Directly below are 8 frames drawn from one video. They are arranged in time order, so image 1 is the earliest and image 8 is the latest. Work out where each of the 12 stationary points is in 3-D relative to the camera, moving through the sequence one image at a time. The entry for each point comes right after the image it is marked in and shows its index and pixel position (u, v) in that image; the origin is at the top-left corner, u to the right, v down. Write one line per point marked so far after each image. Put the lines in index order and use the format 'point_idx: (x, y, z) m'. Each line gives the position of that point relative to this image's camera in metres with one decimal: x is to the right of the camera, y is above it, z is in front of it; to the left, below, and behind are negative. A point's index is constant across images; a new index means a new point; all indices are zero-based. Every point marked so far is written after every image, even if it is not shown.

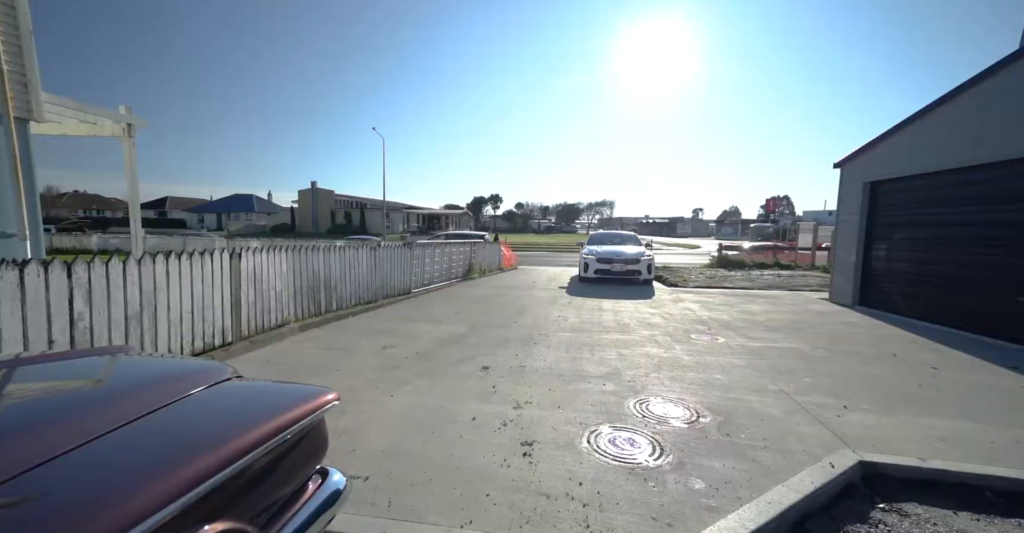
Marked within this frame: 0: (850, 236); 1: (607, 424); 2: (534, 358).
0: (+7.6, +0.6, +8.6) m
1: (+0.8, -1.3, +3.2) m
2: (+0.3, -1.1, +4.9) m
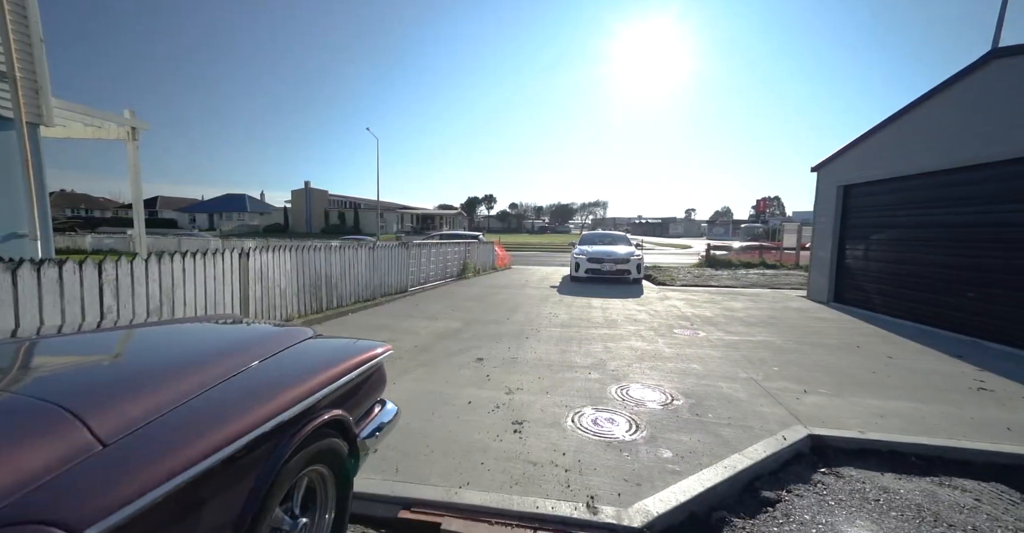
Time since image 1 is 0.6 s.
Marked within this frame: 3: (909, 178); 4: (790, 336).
0: (+7.4, +0.6, +9.1) m
1: (+0.7, -1.3, +3.6) m
2: (+0.2, -1.1, +5.2) m
3: (+6.8, +1.4, +6.3) m
4: (+4.4, -1.1, +6.3) m
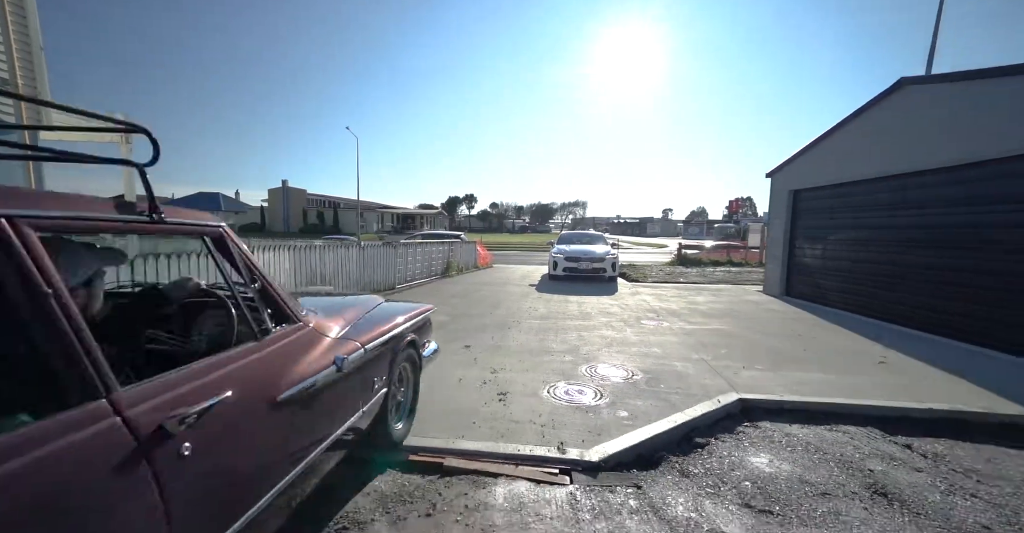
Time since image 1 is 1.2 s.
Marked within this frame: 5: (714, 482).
0: (+7.0, +0.7, +10.0) m
1: (+0.5, -1.2, +4.2) m
2: (-0.1, -1.1, +5.9) m
3: (+6.5, +1.5, +7.2) m
4: (+4.1, -1.0, +7.1) m
5: (+1.3, -1.4, +2.5) m
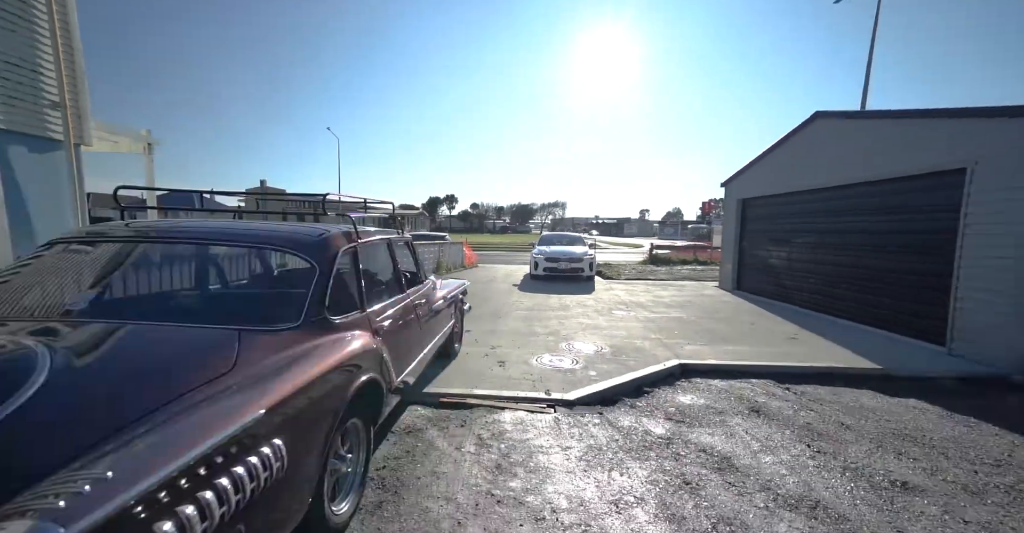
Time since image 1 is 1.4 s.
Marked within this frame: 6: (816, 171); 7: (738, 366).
0: (+6.6, +0.8, +11.5) m
1: (+0.5, -1.2, +5.4) m
2: (-0.2, -1.0, +7.0) m
3: (+6.3, +1.6, +8.7) m
4: (+3.9, -1.0, +8.5) m
5: (+1.3, -1.4, +3.7) m
6: (+6.4, +2.0, +8.3) m
7: (+2.8, -1.2, +4.8) m
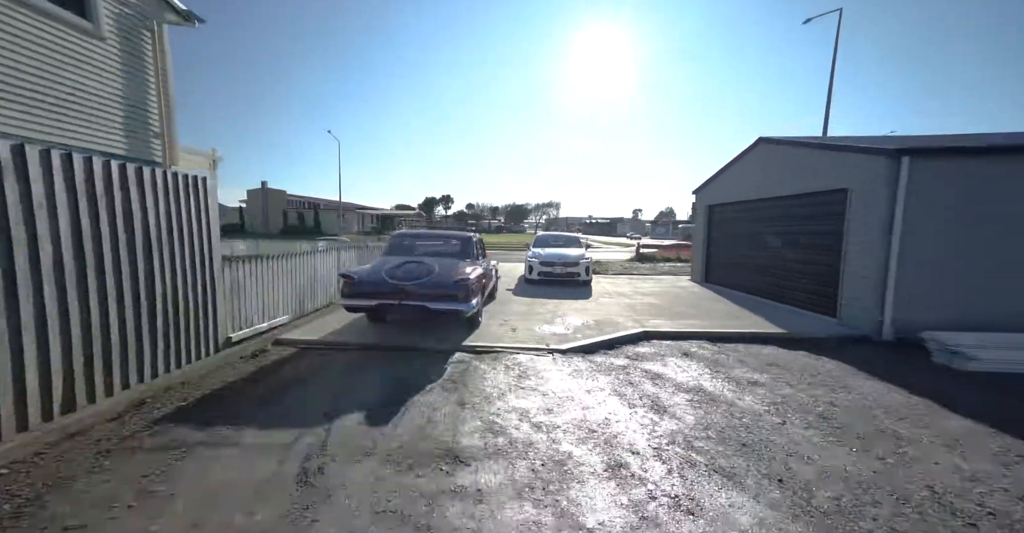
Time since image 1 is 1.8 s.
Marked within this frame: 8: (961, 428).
0: (+6.7, +0.9, +13.5) m
1: (+0.6, -1.1, +7.3) m
2: (-0.1, -0.9, +8.9) m
3: (+6.4, +1.7, +10.6) m
4: (+4.0, -0.9, +10.4) m
5: (+1.5, -1.2, +5.6) m
6: (+6.5, +2.1, +10.2) m
7: (+2.9, -1.1, +6.7) m
8: (+3.7, -1.3, +3.2) m
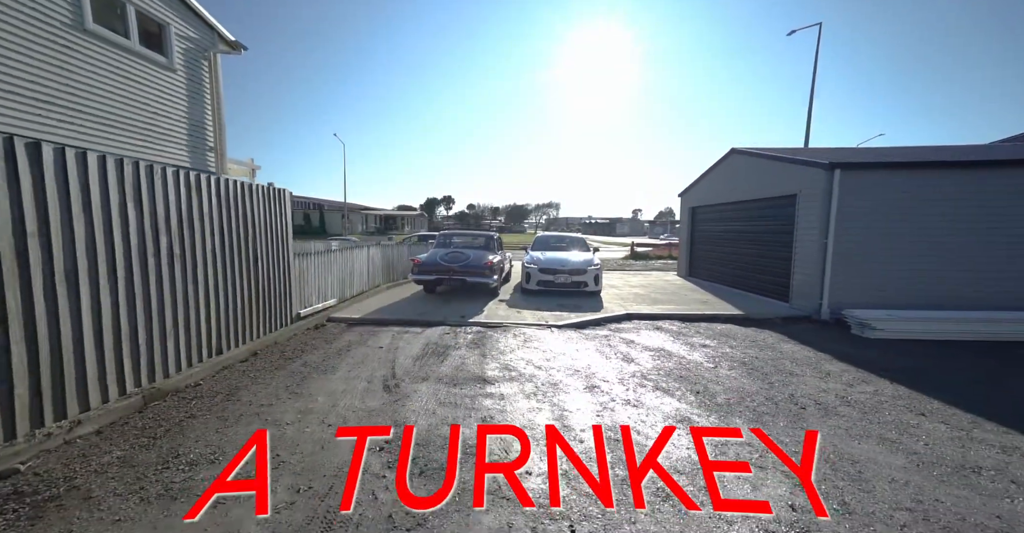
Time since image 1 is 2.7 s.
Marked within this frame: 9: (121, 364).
0: (+6.8, +1.0, +14.8) m
1: (+0.7, -1.0, +8.6) m
2: (0.0, -0.8, +10.2) m
3: (+6.5, +1.8, +12.0) m
4: (+4.1, -0.7, +11.7) m
5: (+1.6, -1.1, +7.0) m
6: (+6.6, +2.3, +11.6) m
7: (+3.1, -1.0, +8.1) m
8: (+3.8, -1.2, +4.6) m
9: (-3.2, -0.8, +3.3) m
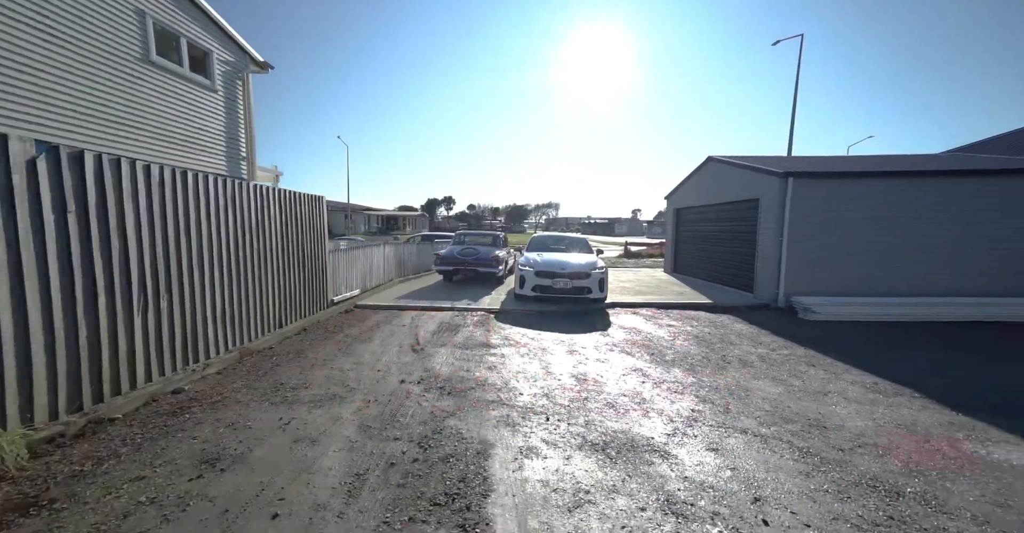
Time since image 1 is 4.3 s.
0: (+6.8, +1.2, +16.0) m
1: (+0.7, -0.8, +9.8) m
2: (0.0, -0.7, +11.4) m
3: (+6.4, +1.9, +13.2) m
4: (+4.1, -0.6, +12.9) m
5: (+1.6, -1.0, +8.1) m
6: (+6.6, +2.4, +12.8) m
7: (+3.0, -0.8, +9.3) m
8: (+3.8, -1.1, +5.8) m
9: (-3.2, -0.7, +4.4) m
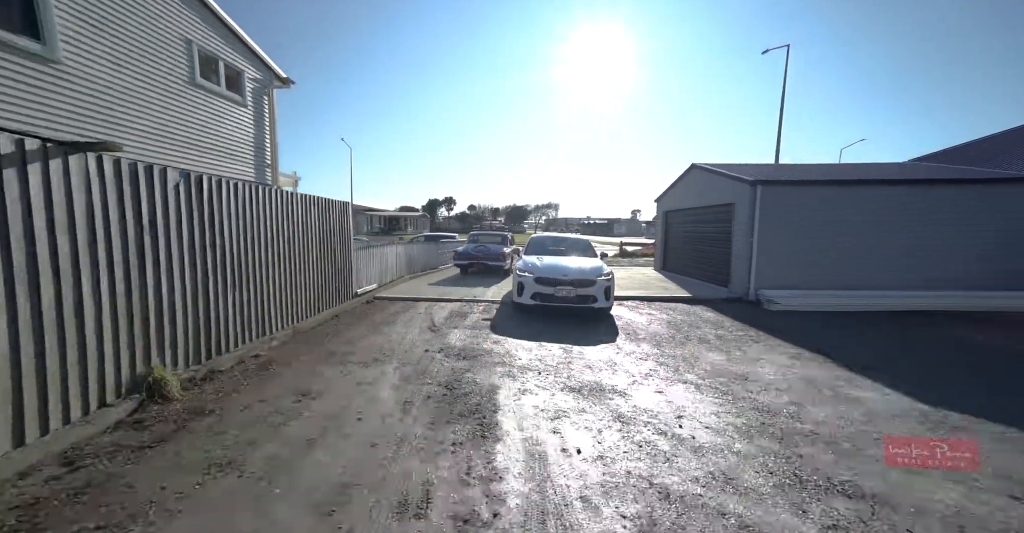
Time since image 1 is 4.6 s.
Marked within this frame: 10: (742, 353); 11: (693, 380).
0: (+6.8, +1.2, +17.1) m
1: (+0.7, -0.8, +10.9) m
2: (0.0, -0.6, +12.5) m
3: (+6.4, +2.0, +14.2) m
4: (+4.1, -0.6, +14.0) m
5: (+1.6, -0.9, +9.2) m
6: (+6.6, +2.5, +13.9) m
7: (+3.0, -0.8, +10.3) m
8: (+3.8, -1.0, +6.9) m
9: (-3.2, -0.6, +5.5) m
10: (+2.9, -1.1, +5.0) m
11: (+1.9, -1.2, +4.1) m
